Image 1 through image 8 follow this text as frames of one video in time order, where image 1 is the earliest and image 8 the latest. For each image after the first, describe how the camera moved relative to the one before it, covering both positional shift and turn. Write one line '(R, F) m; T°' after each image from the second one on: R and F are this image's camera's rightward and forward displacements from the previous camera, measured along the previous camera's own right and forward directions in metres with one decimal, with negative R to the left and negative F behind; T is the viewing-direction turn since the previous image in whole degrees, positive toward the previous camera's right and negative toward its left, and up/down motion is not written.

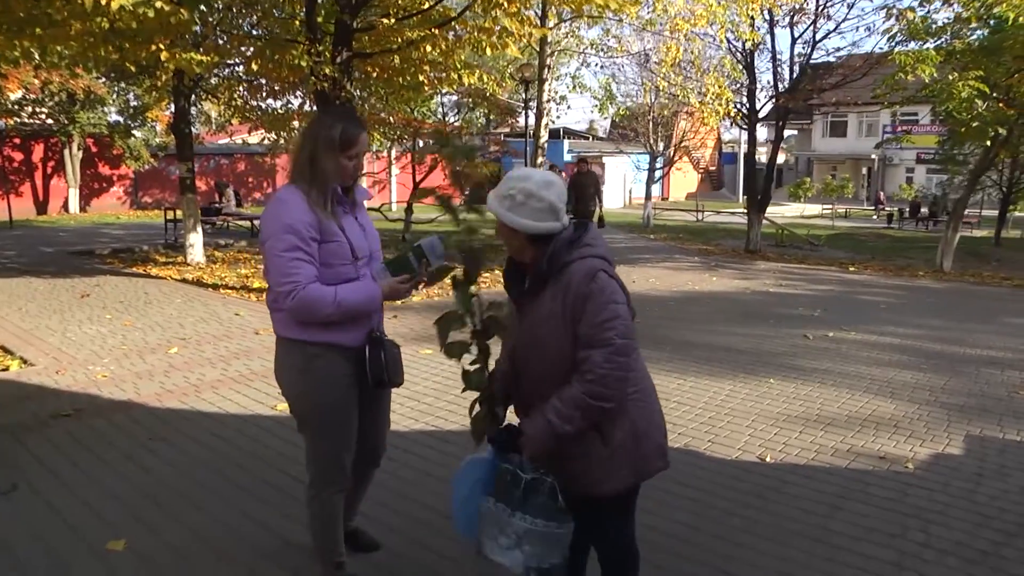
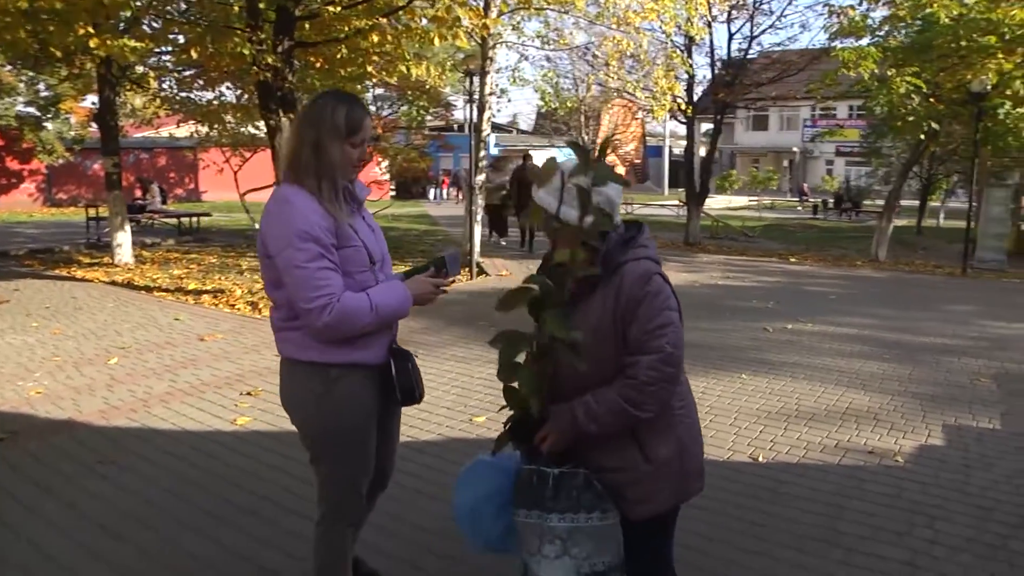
(-0.5, +0.2) m; +7°
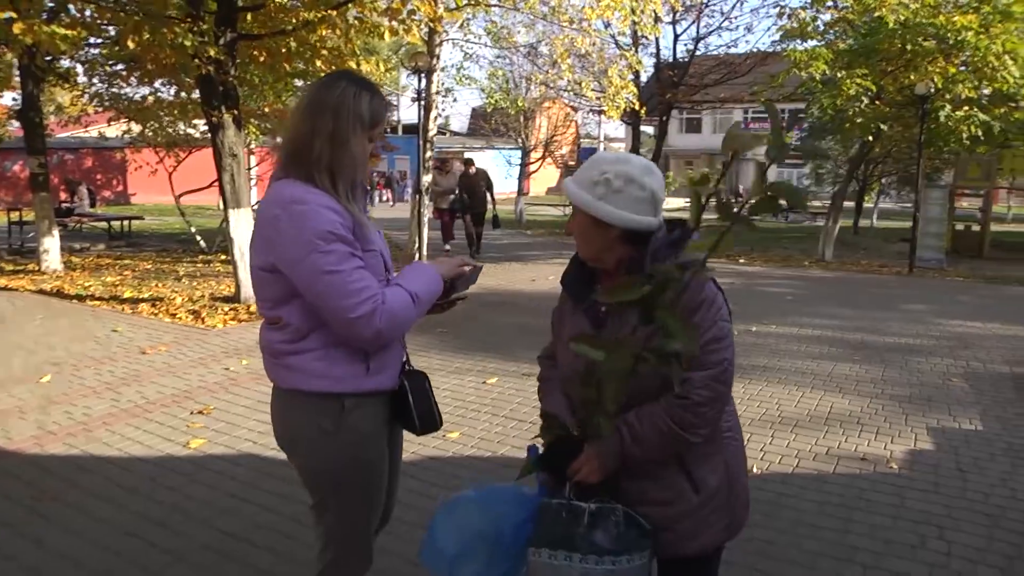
(-0.4, +0.2) m; +6°
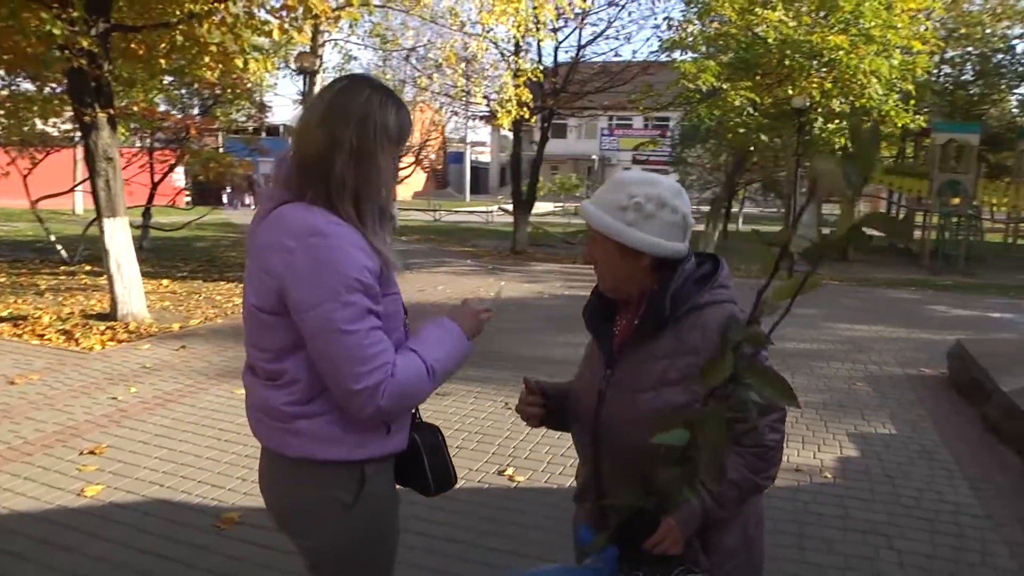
(-0.6, +0.3) m; +12°
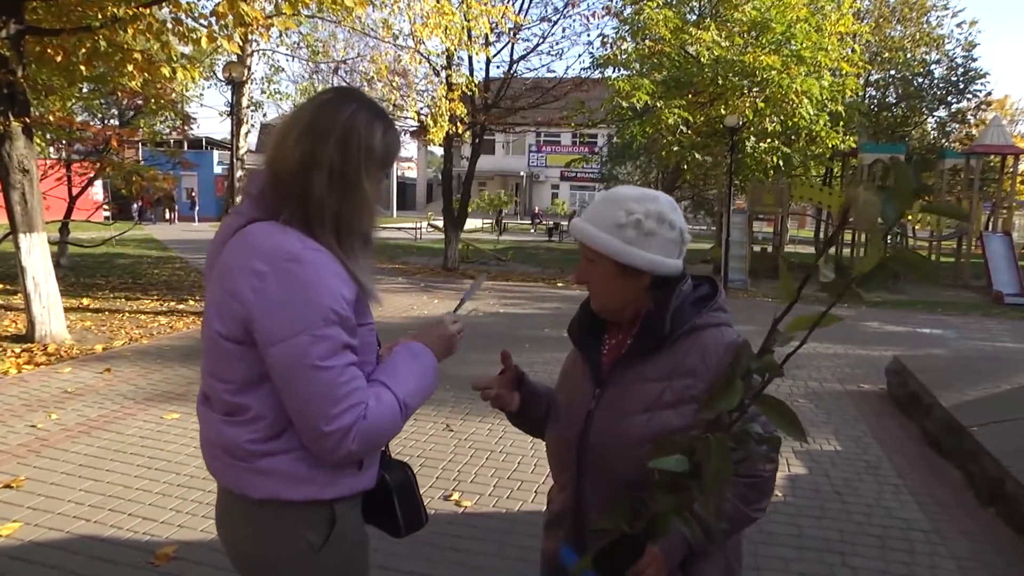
(-0.2, +0.1) m; +6°
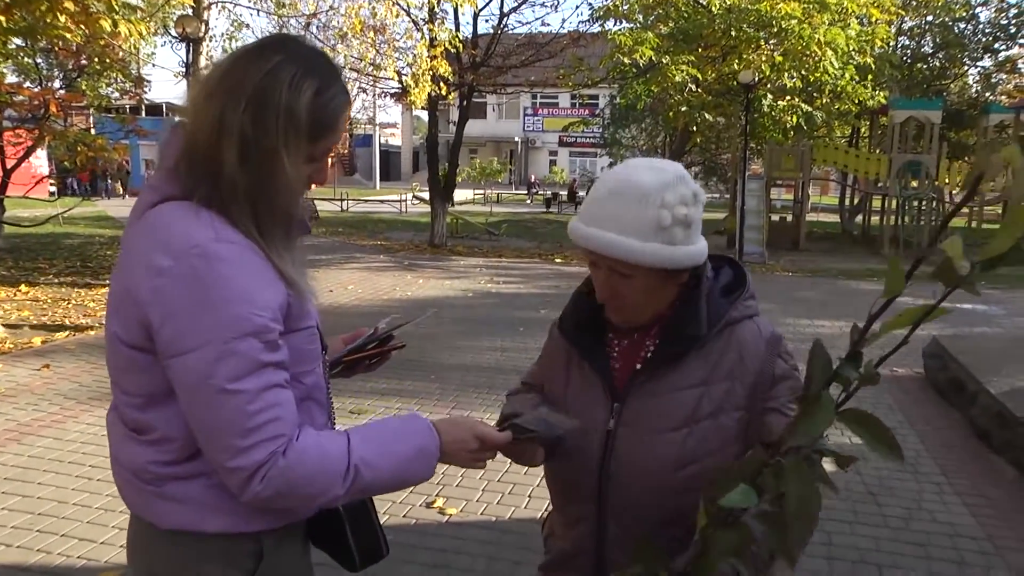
(+0.1, +0.6) m; 0°
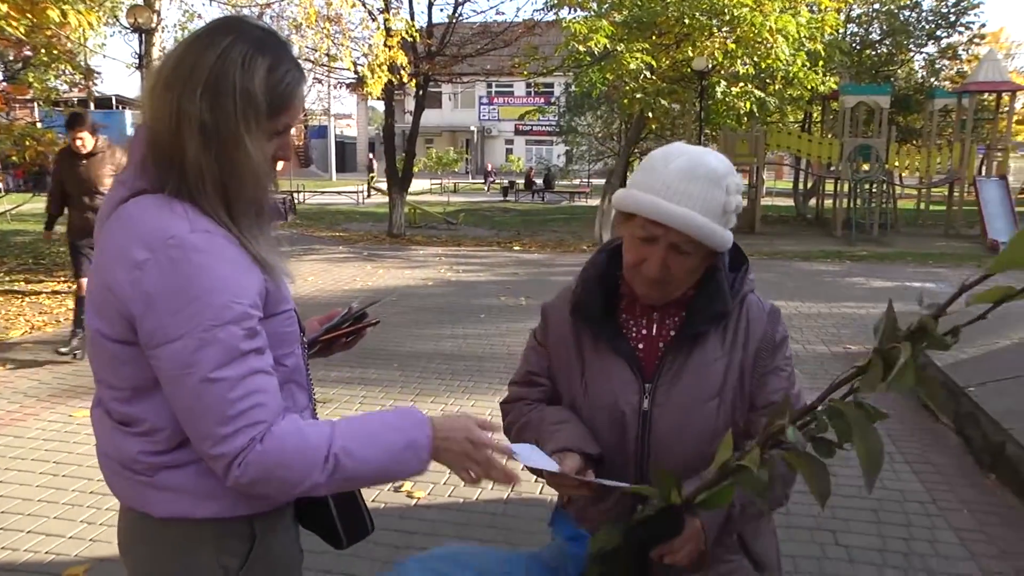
(-0.1, 0.0) m; +3°
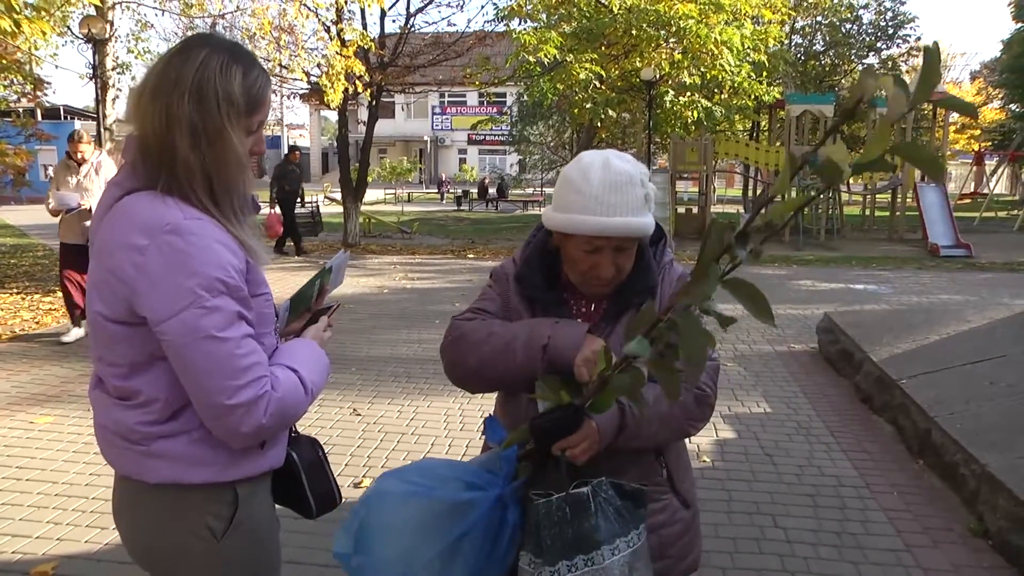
(0.0, -0.1) m; +3°
